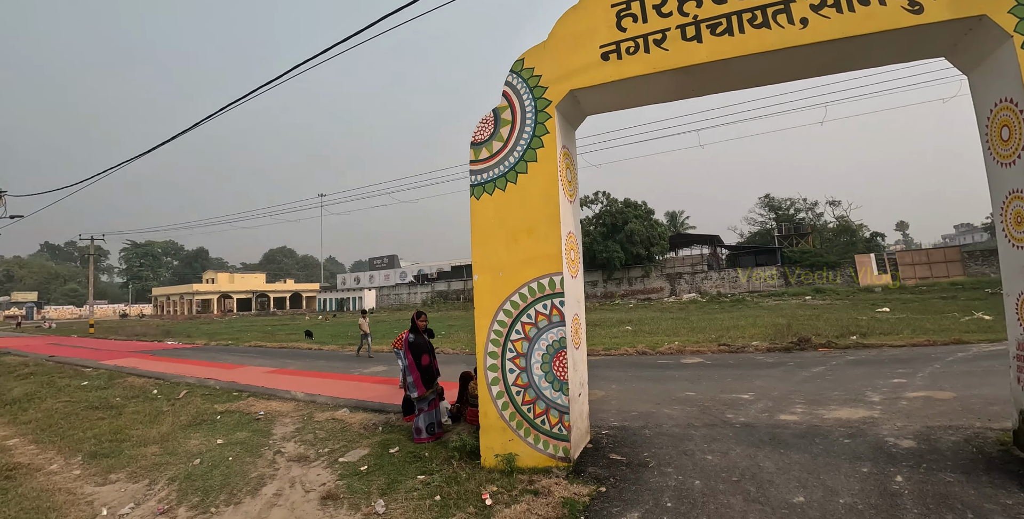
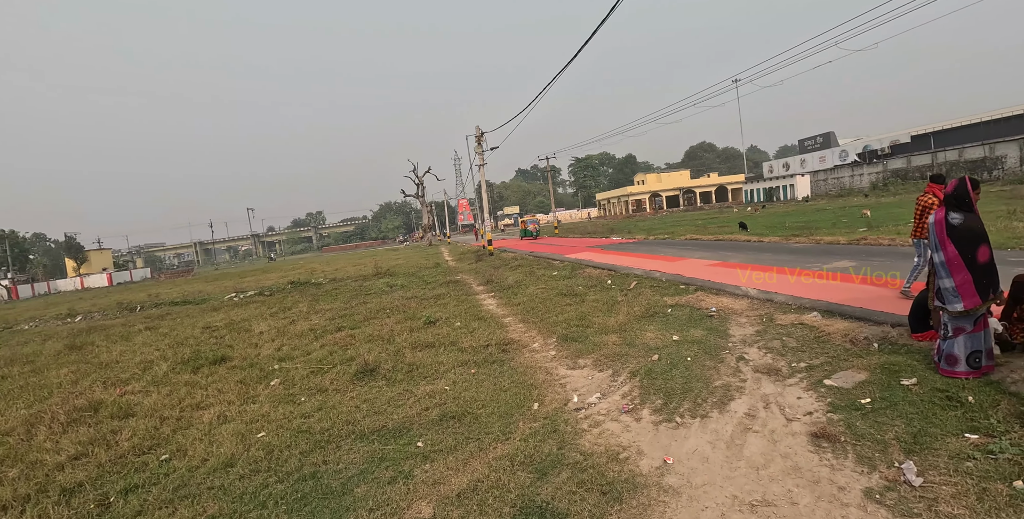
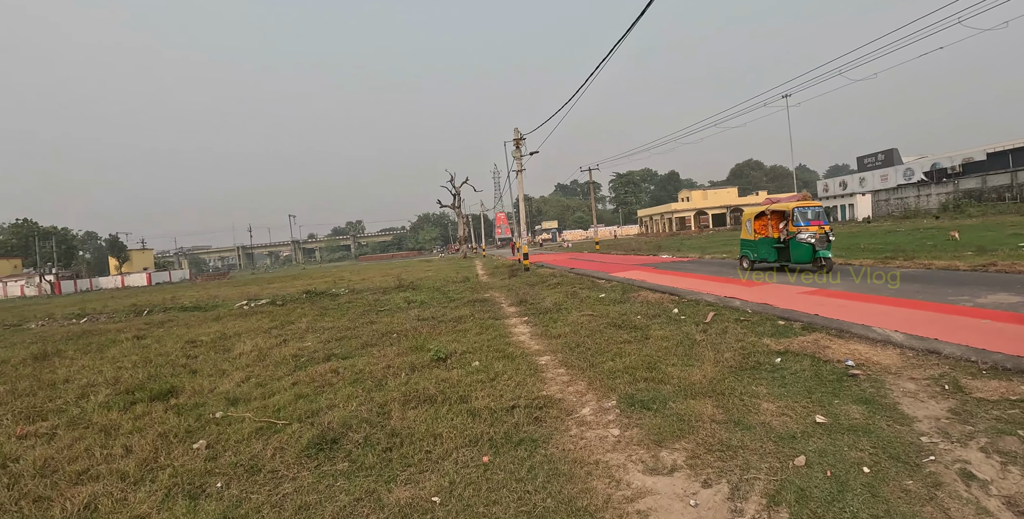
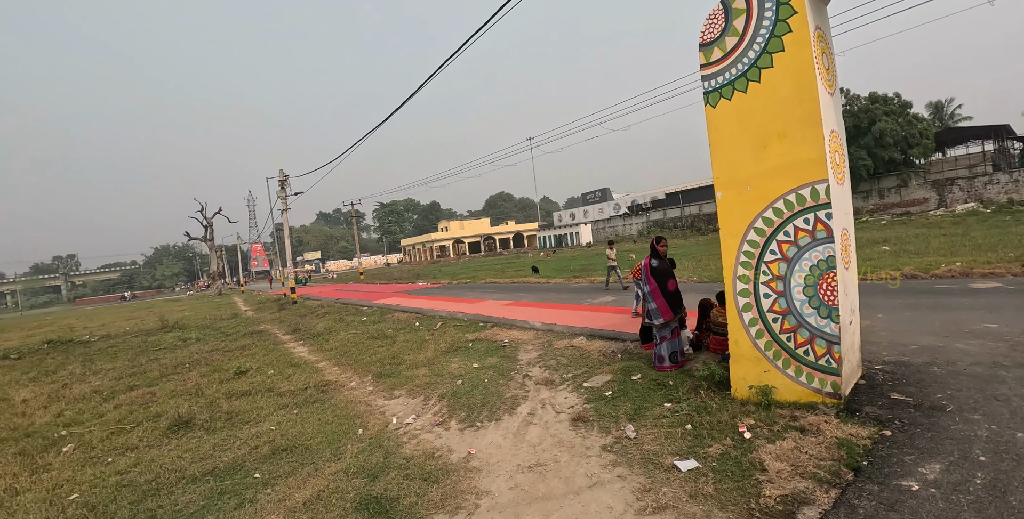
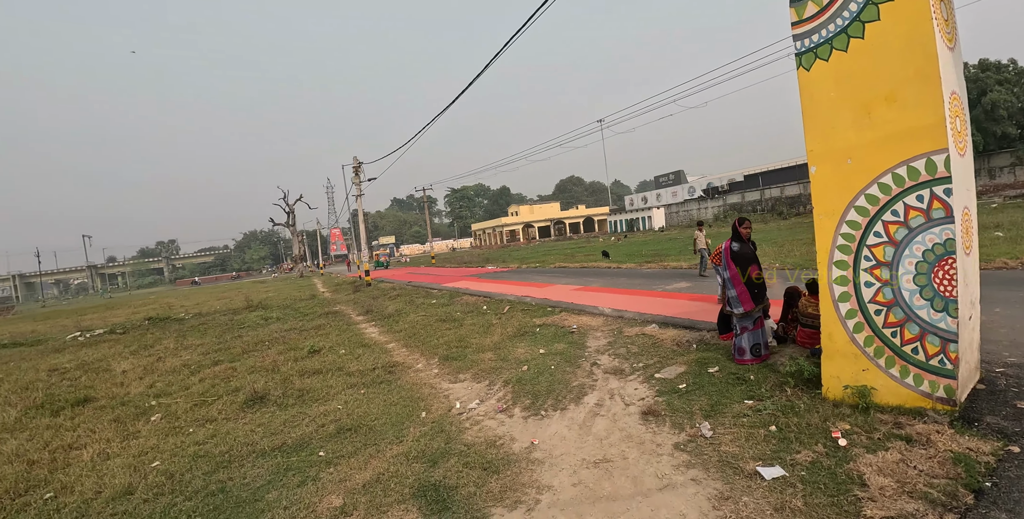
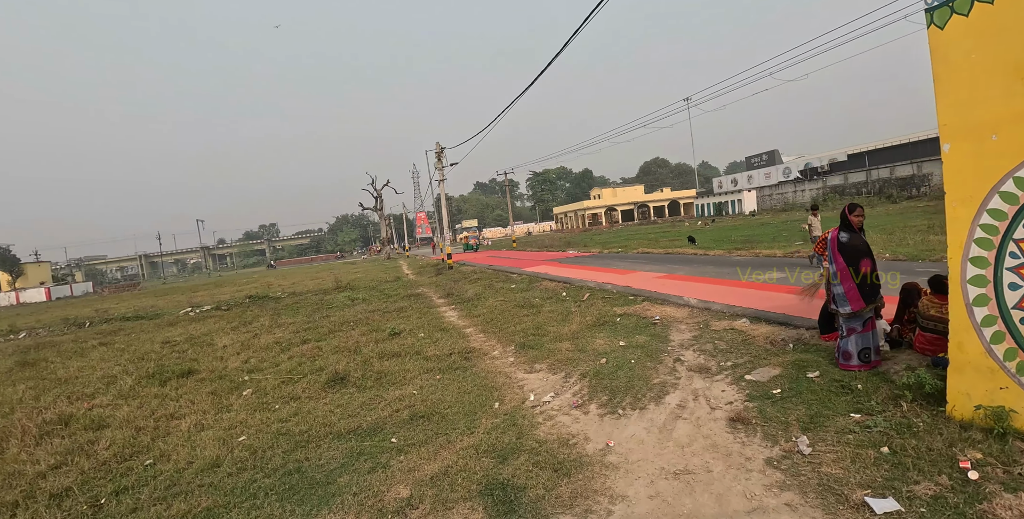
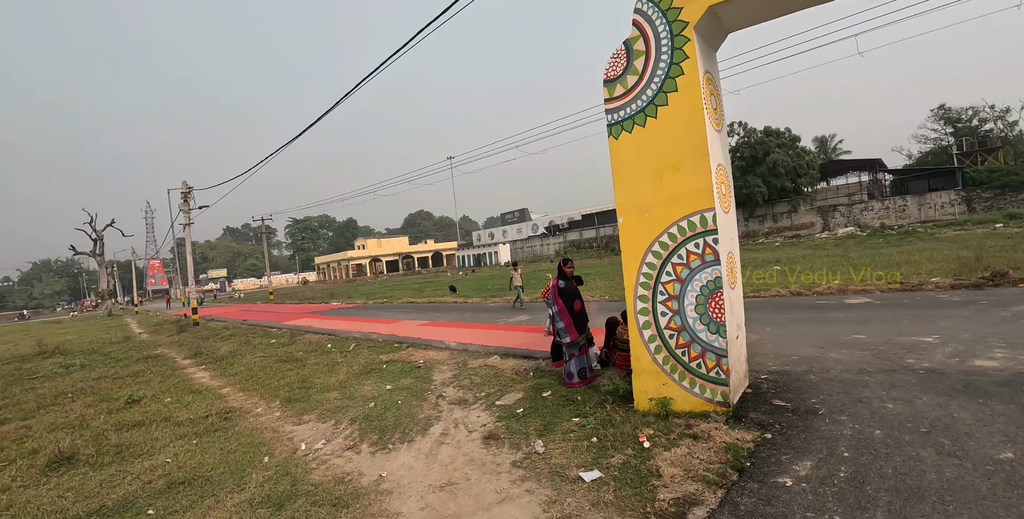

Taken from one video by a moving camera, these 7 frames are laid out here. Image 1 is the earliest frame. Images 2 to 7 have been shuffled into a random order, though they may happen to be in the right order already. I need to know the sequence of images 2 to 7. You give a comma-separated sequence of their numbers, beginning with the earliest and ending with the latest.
7, 4, 5, 6, 2, 3
